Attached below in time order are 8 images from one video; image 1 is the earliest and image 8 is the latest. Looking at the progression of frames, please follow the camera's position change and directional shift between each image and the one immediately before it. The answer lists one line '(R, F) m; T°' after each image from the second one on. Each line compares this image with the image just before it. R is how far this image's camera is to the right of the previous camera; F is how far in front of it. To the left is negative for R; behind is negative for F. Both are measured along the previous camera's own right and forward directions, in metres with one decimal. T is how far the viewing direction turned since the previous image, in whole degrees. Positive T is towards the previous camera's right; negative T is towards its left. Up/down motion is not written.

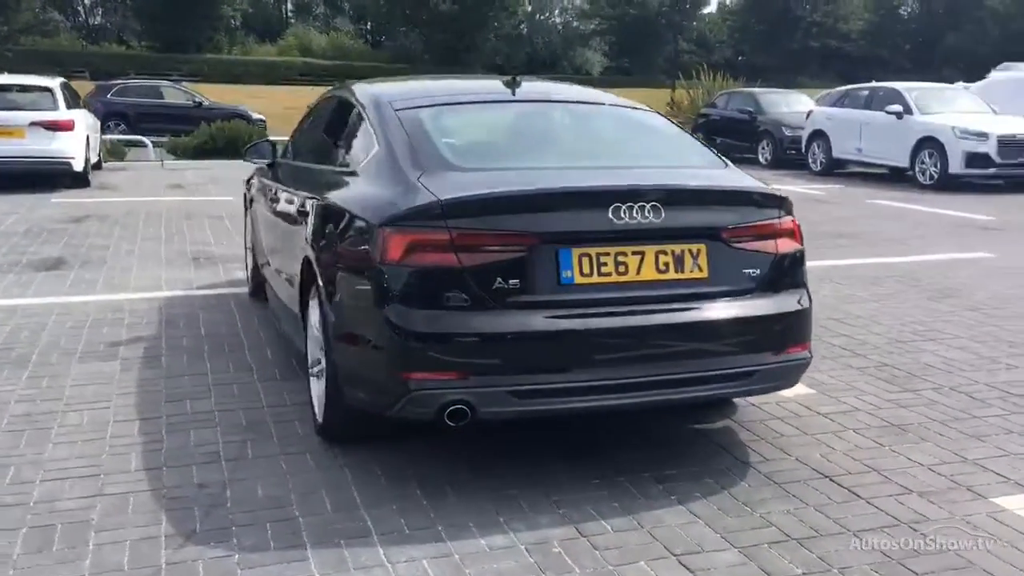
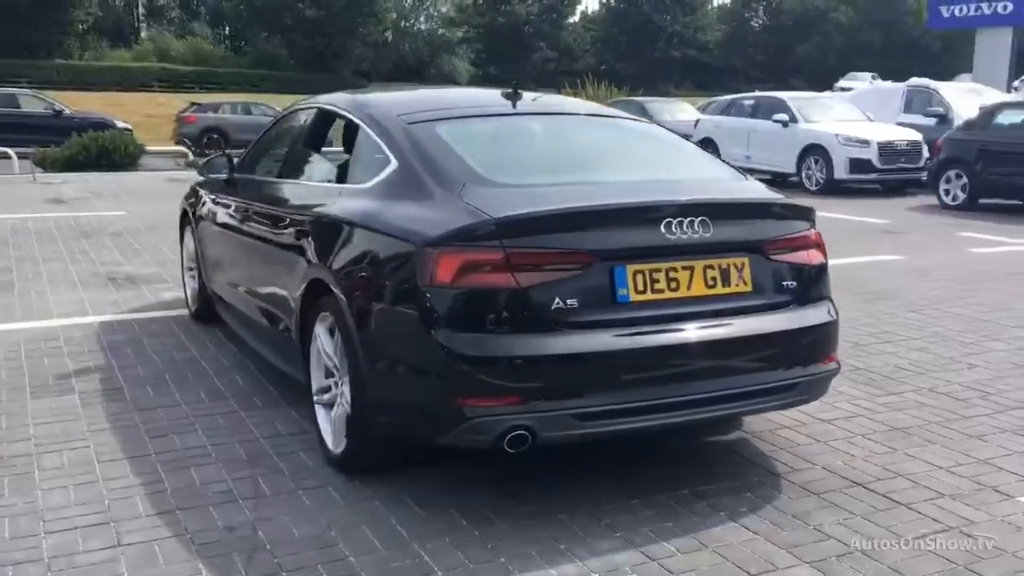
(-0.7, +0.2) m; +8°
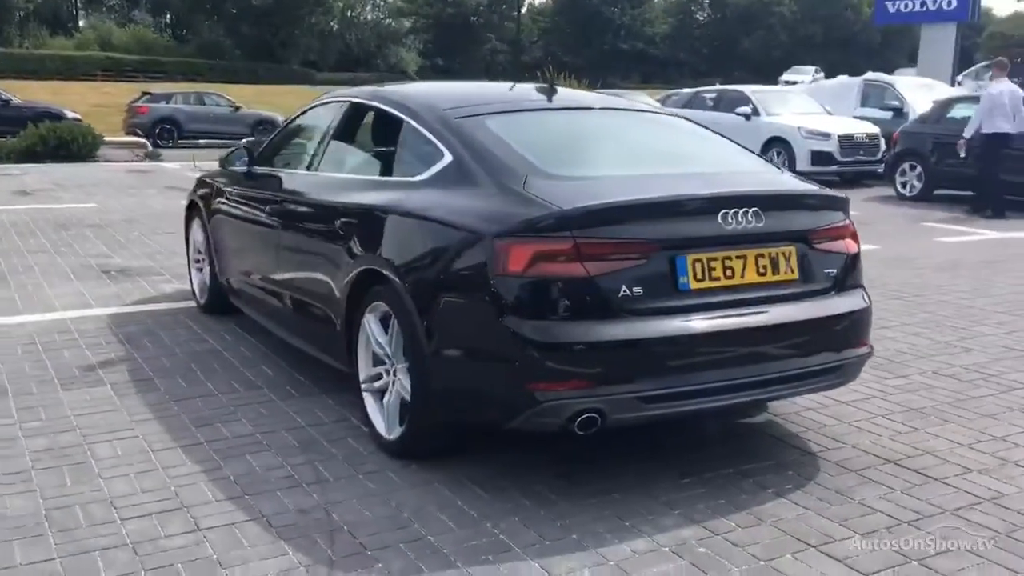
(-0.5, -0.1) m; +3°
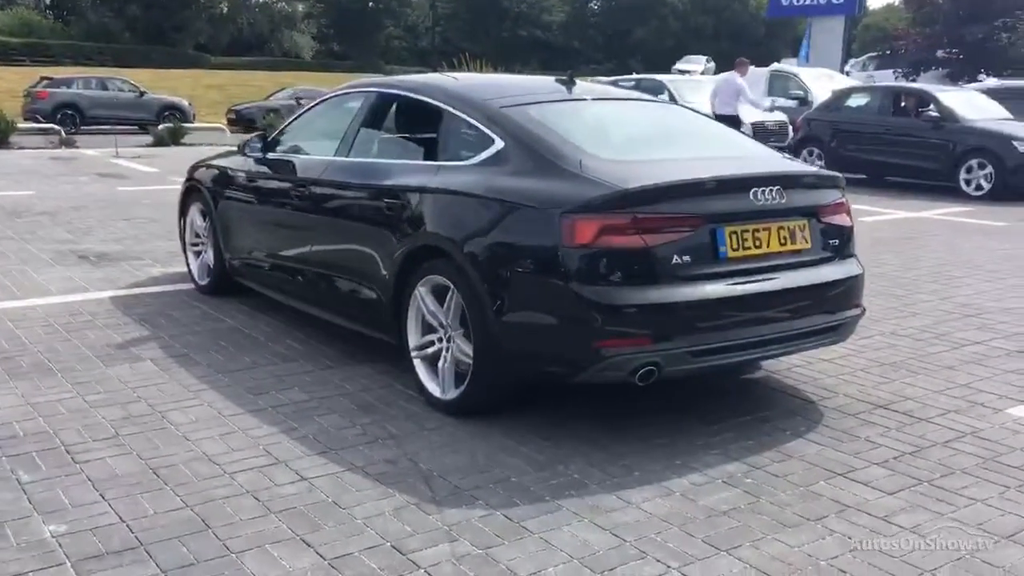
(-0.8, -0.5) m; +6°
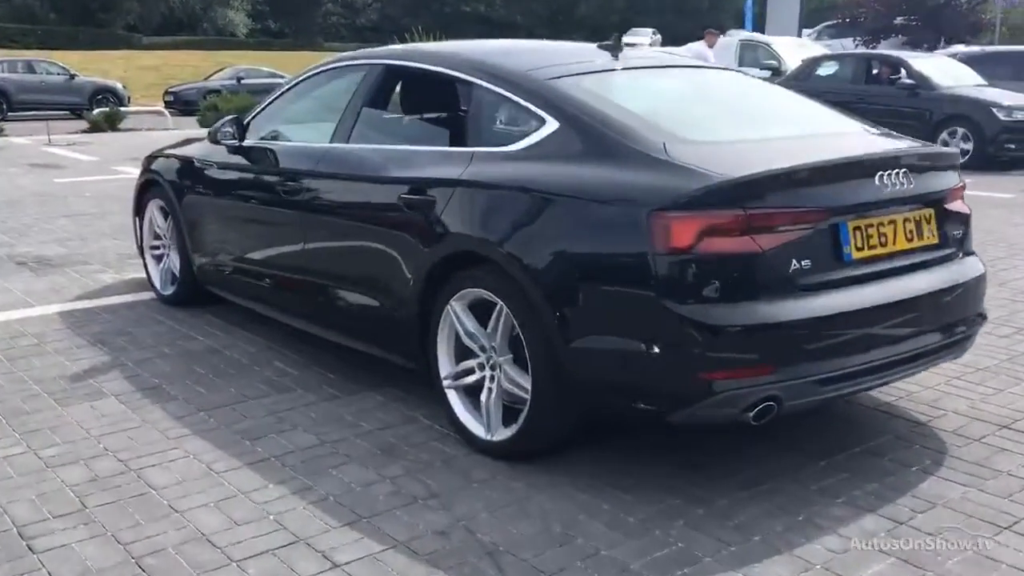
(-0.5, +1.0) m; +3°
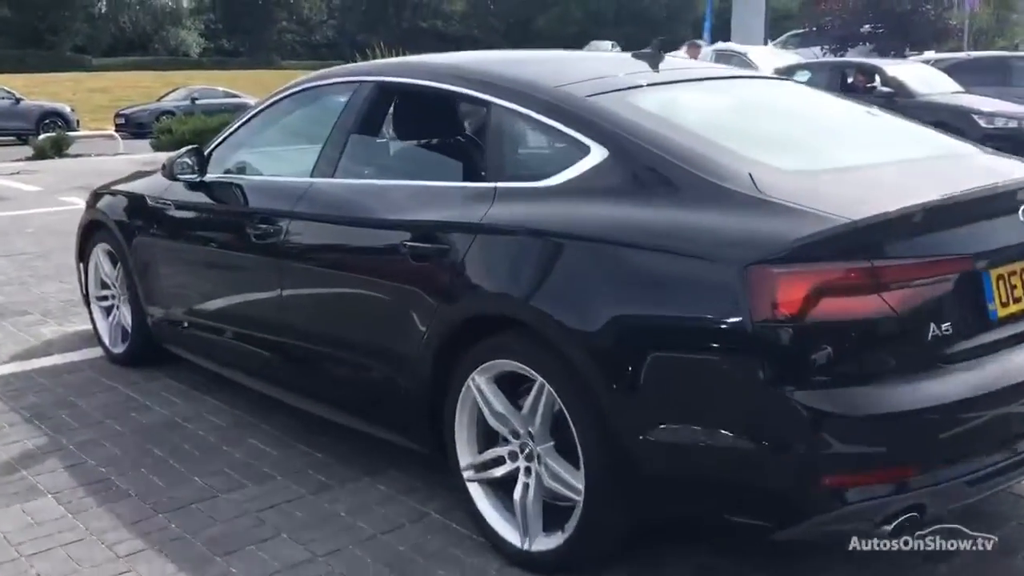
(-0.3, +0.9) m; +2°
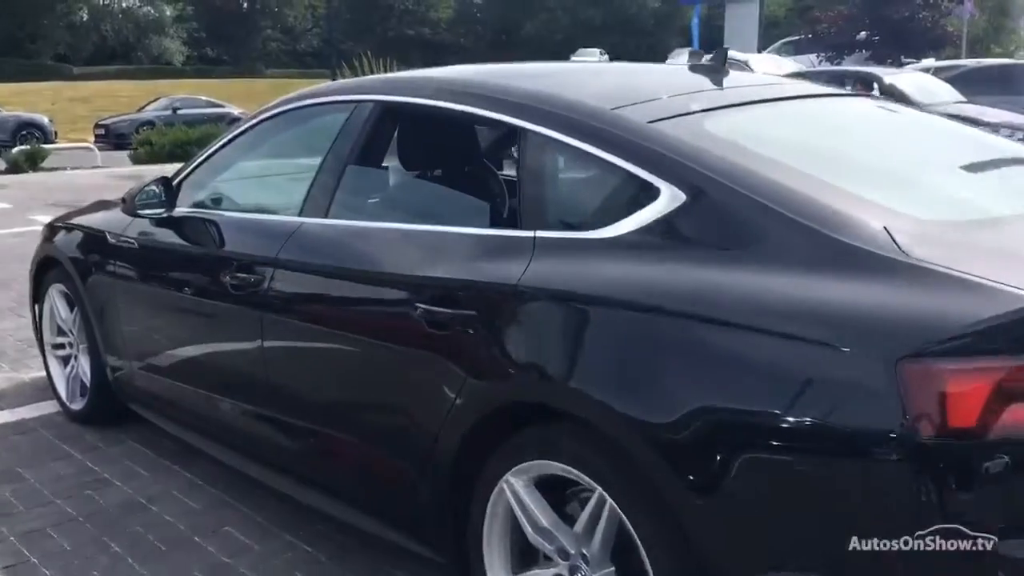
(-0.2, +0.8) m; +1°
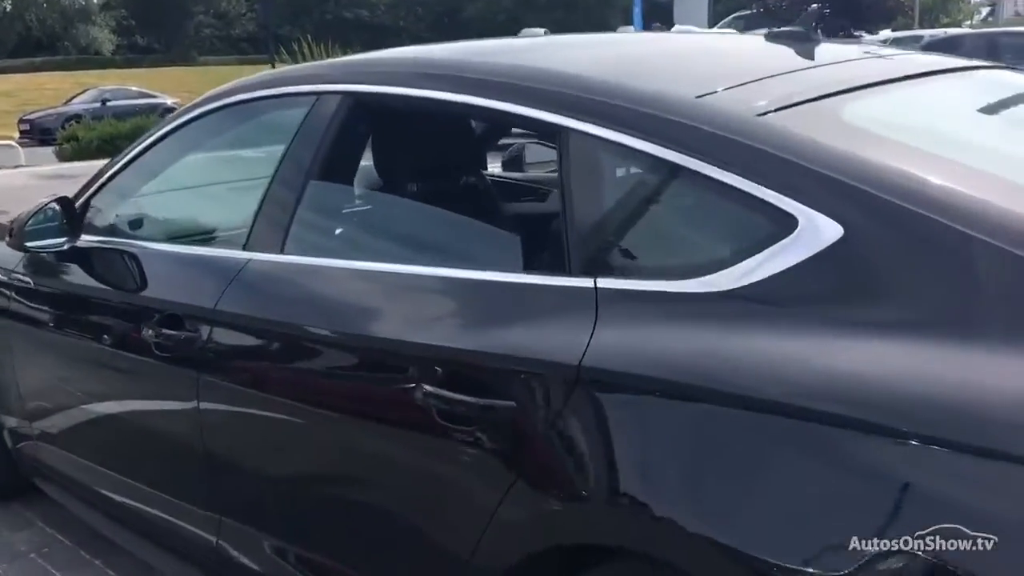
(-0.2, +0.9) m; +3°
